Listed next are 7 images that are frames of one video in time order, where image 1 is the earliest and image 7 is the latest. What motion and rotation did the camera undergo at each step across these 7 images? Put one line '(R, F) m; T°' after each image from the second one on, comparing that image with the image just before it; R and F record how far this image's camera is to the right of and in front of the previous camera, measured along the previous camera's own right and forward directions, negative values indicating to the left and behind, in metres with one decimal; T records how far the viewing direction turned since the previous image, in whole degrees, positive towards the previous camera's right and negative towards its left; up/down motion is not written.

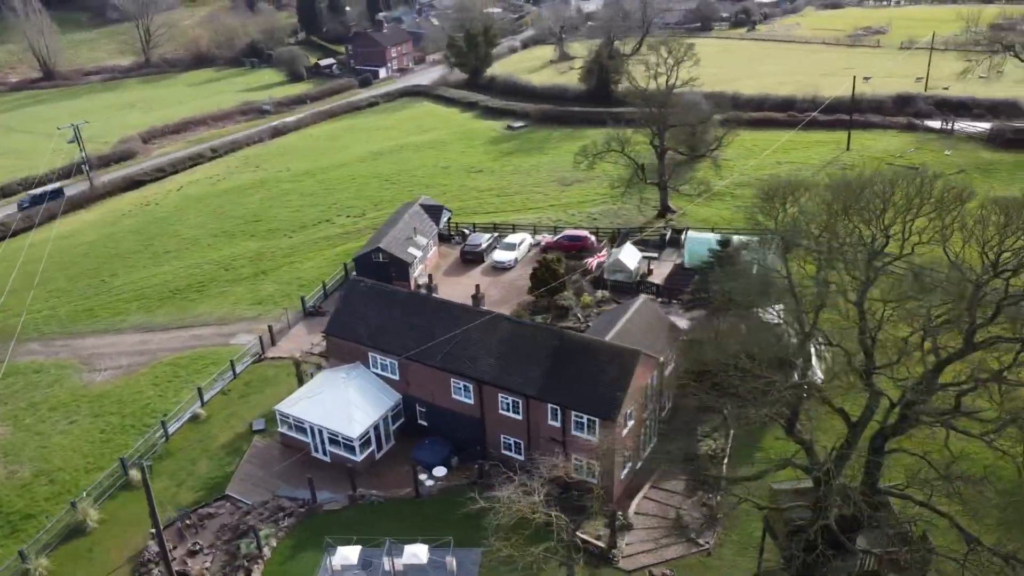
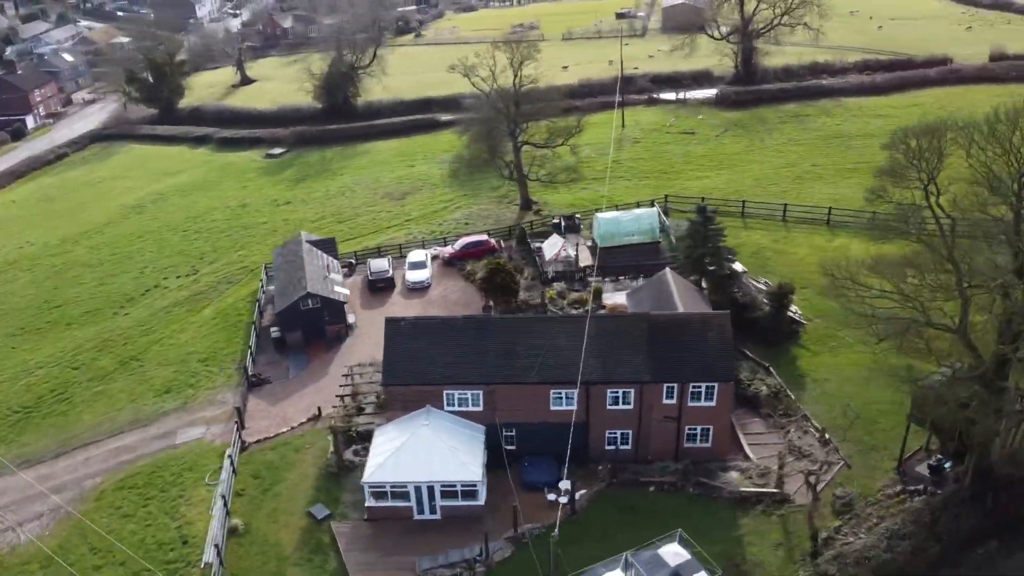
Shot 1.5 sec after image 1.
(-17.2, +4.6) m; +26°
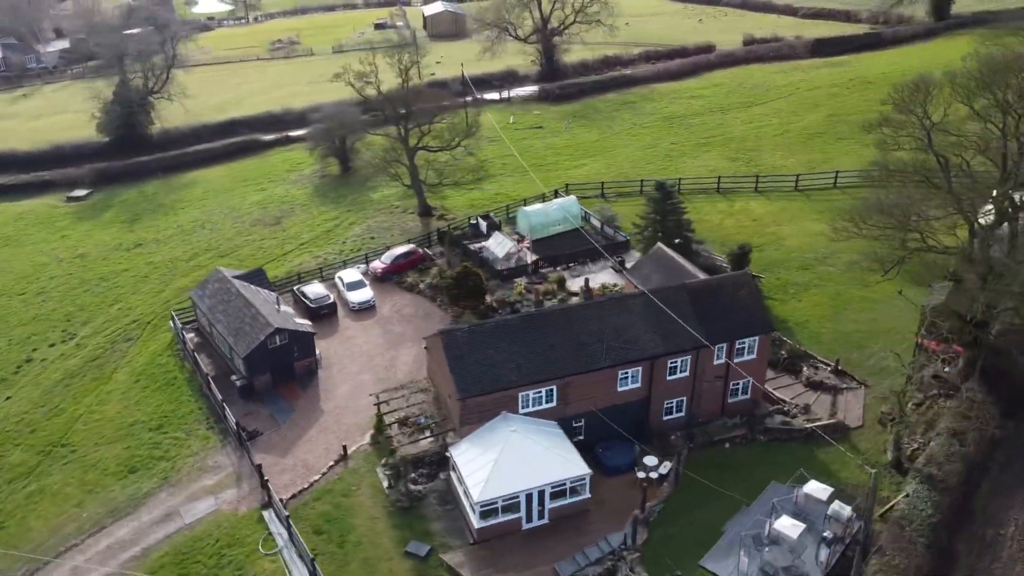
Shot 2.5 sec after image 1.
(-12.7, +2.8) m; +19°
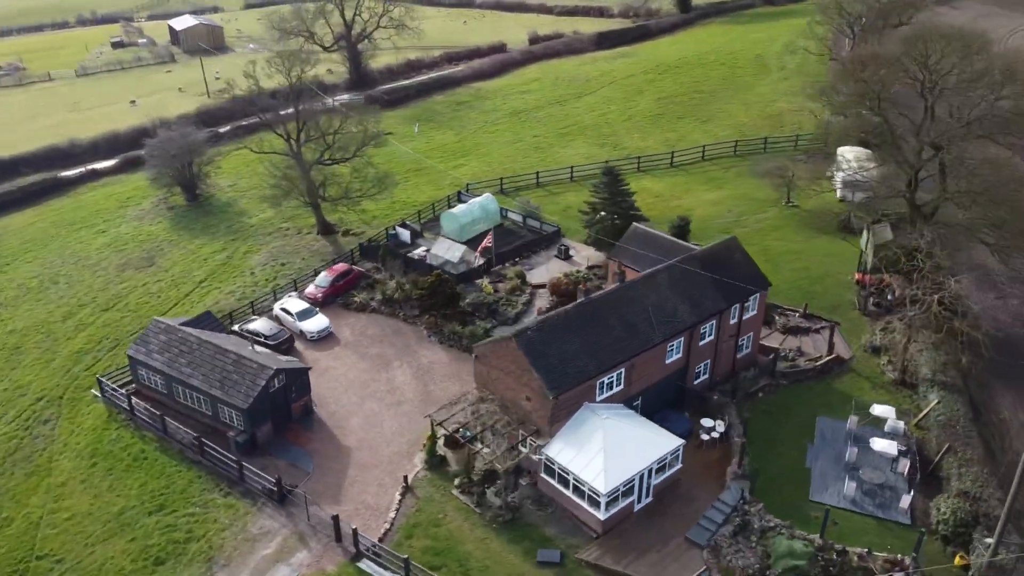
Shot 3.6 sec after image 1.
(-12.6, +2.5) m; +19°
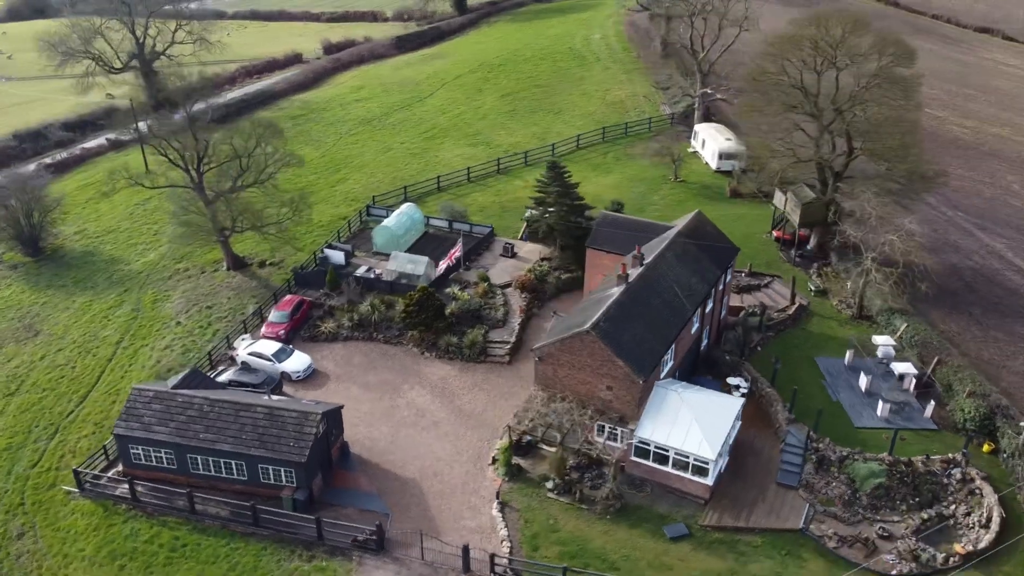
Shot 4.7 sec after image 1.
(-12.6, +2.1) m; +18°
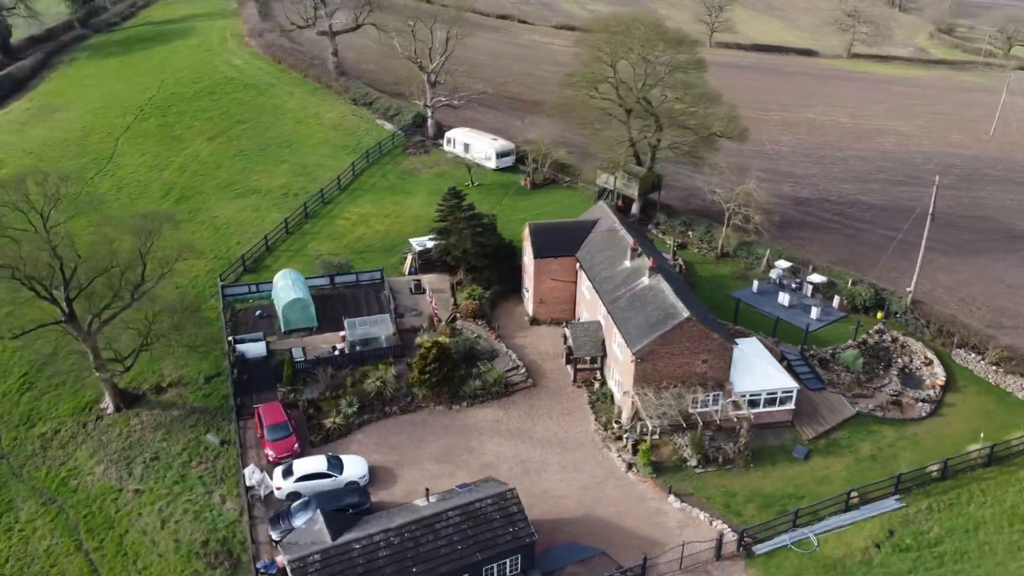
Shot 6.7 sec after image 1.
(-22.2, +6.6) m; +34°
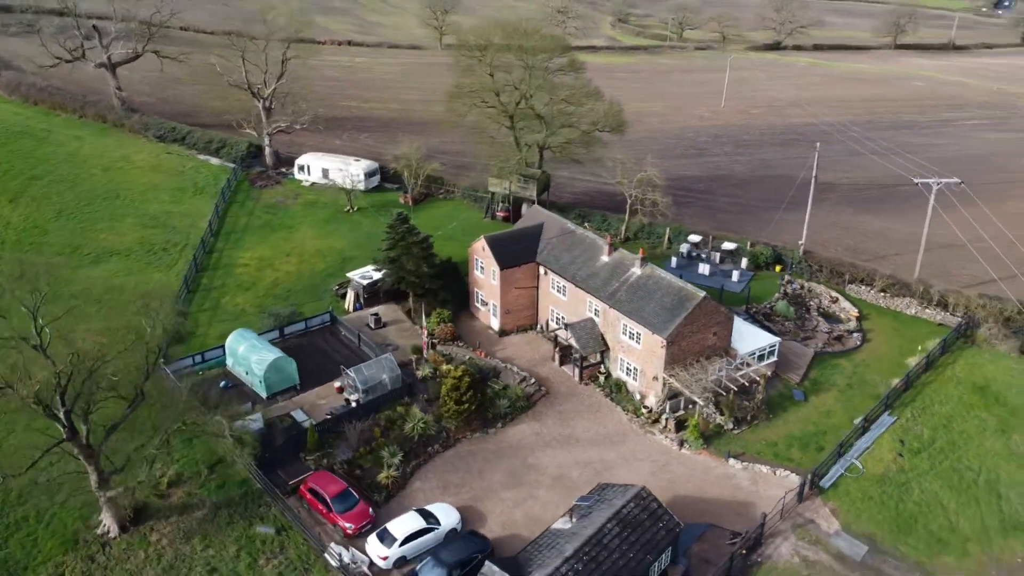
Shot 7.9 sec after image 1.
(-14.1, +2.6) m; +21°
